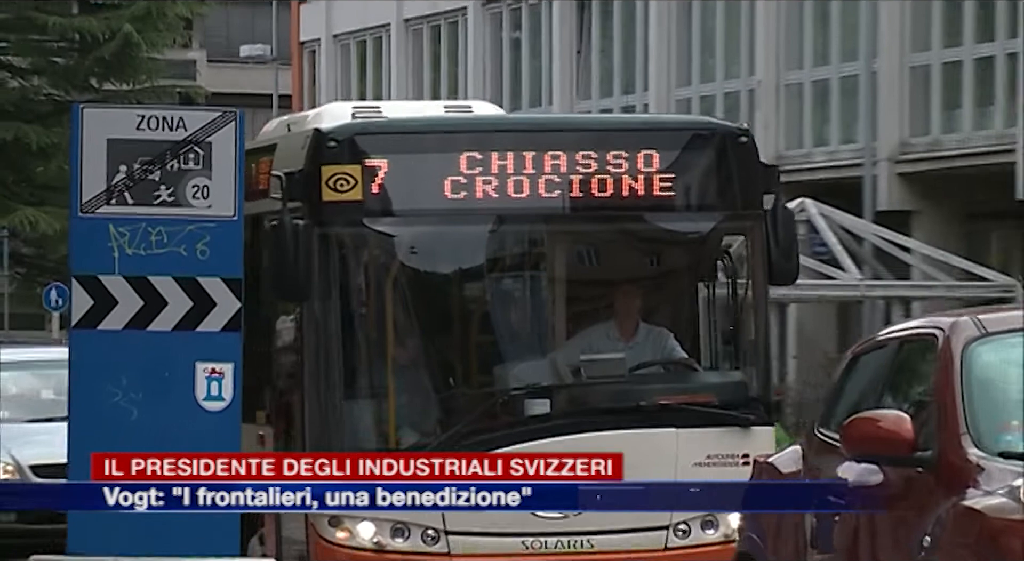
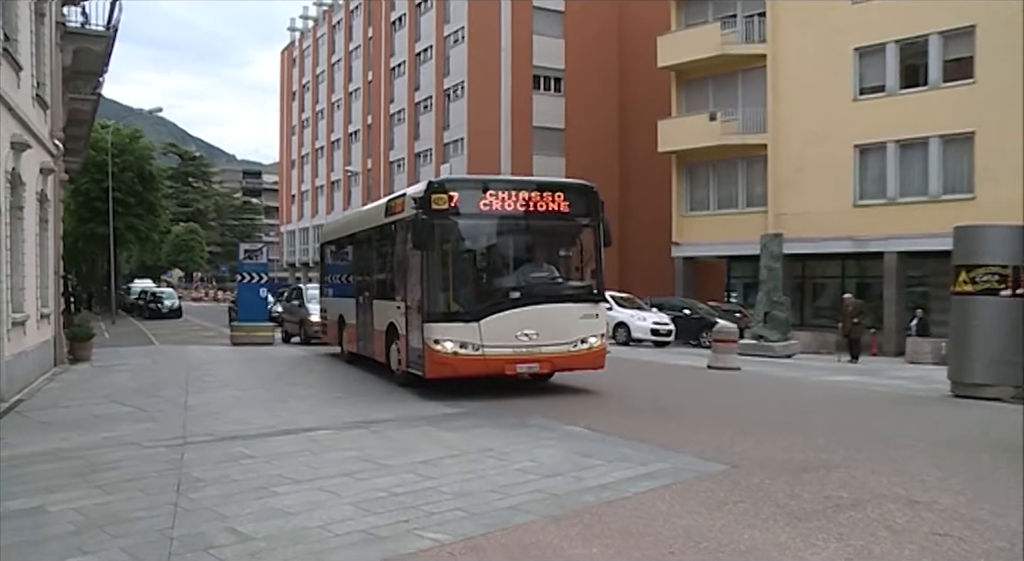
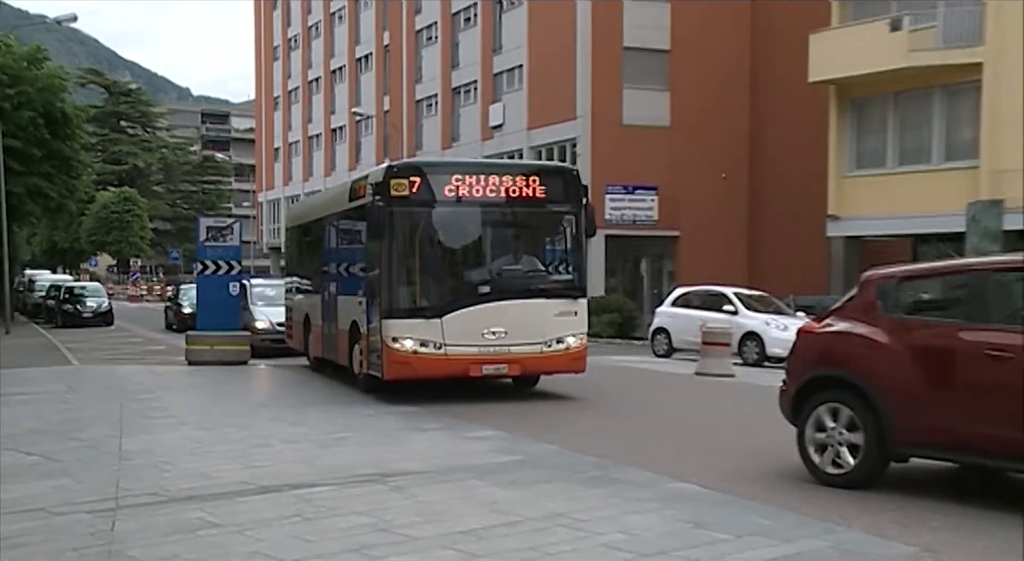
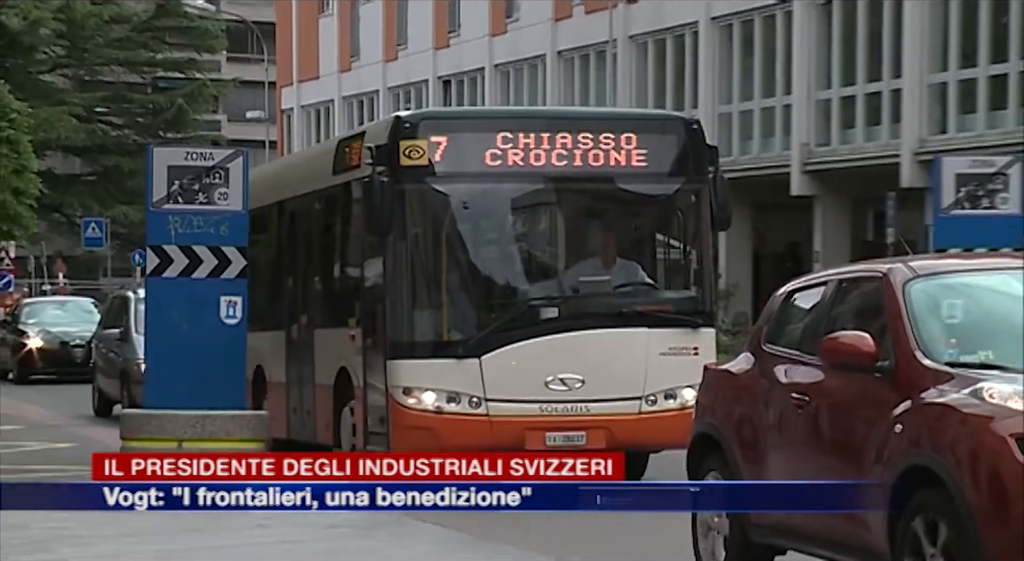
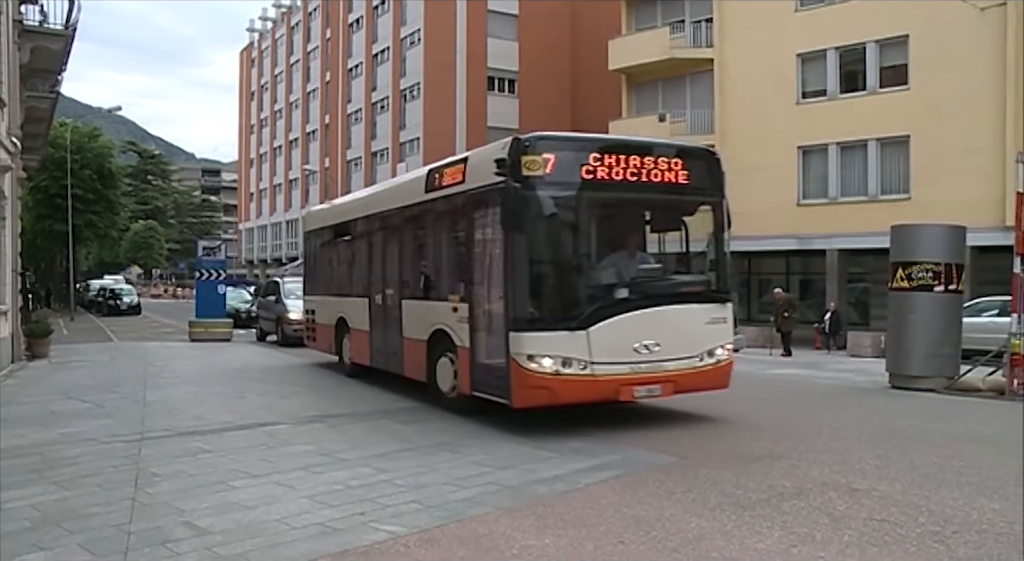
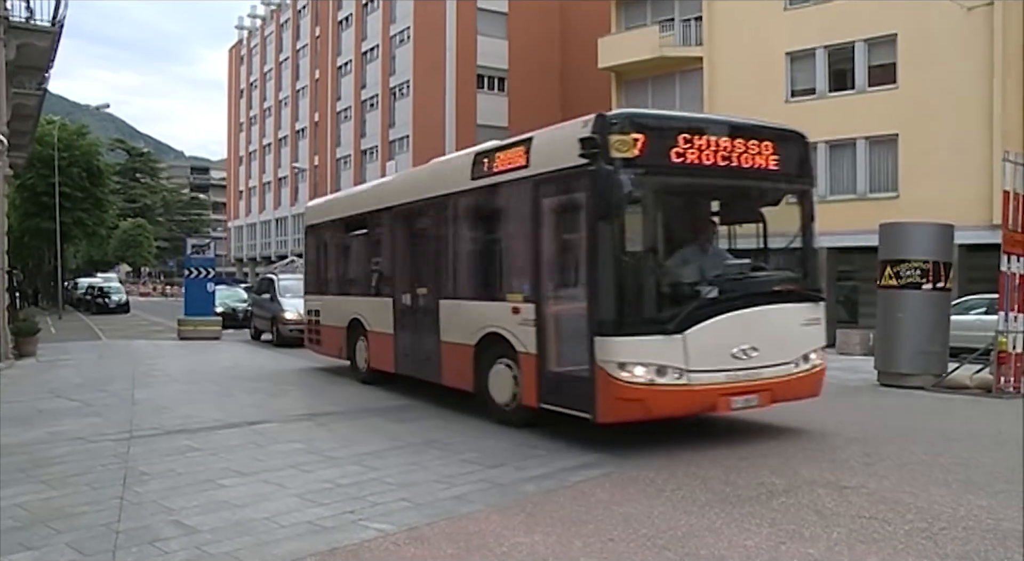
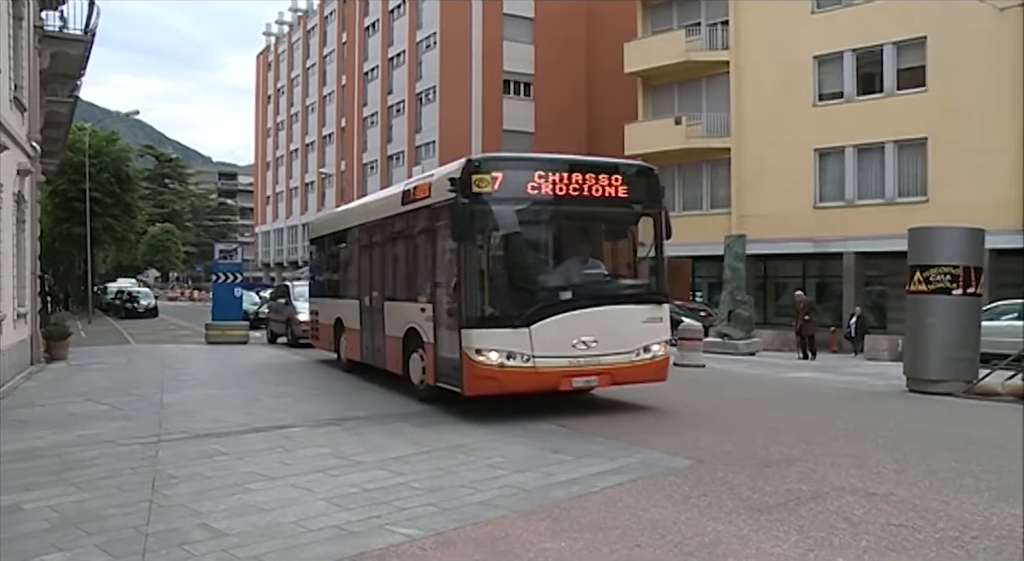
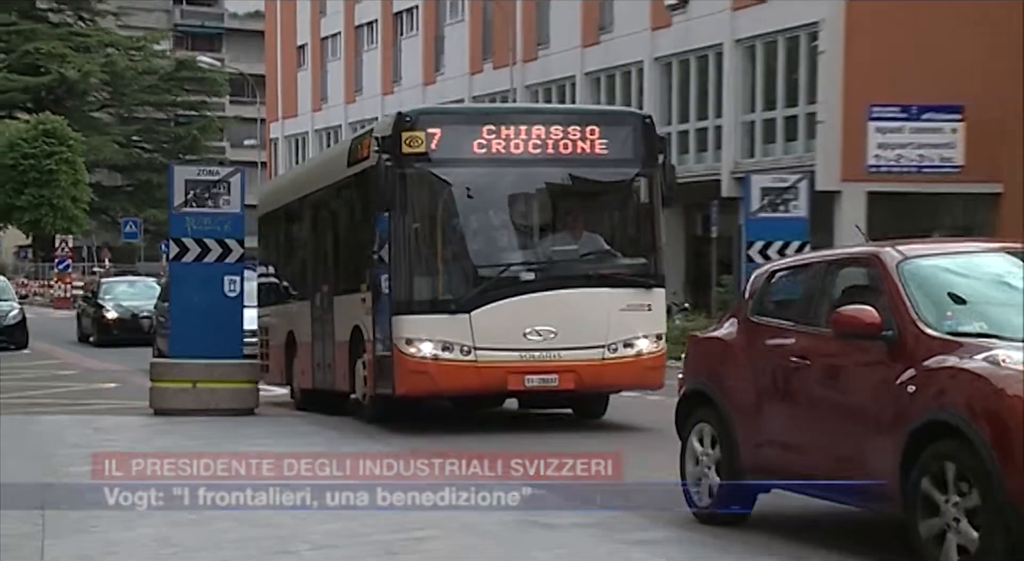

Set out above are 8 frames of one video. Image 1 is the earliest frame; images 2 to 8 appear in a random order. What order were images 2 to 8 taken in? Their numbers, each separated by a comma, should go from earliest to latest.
4, 8, 3, 2, 7, 5, 6
